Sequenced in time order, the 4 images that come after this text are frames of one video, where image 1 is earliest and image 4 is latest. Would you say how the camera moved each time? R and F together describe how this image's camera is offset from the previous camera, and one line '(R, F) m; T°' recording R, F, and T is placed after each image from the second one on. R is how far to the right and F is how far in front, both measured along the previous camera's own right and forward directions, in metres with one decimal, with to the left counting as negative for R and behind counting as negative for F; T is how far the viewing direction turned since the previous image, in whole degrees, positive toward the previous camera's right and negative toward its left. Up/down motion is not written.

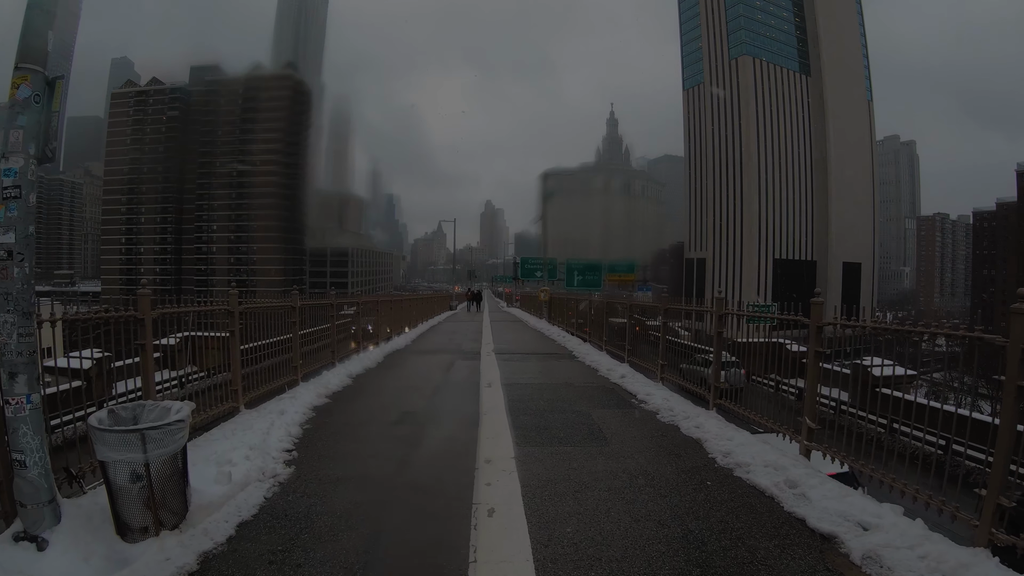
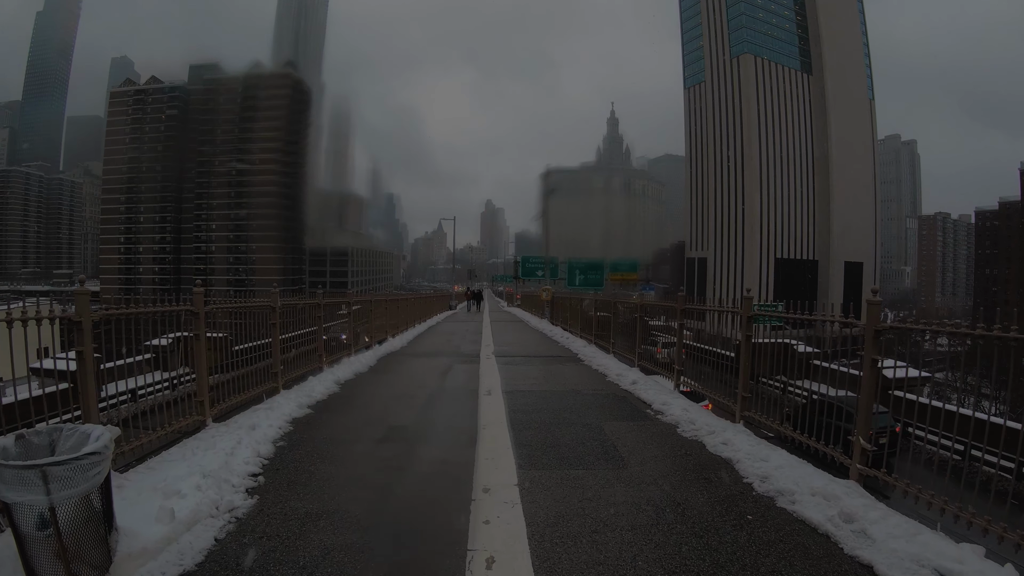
(0.0, +0.7) m; 0°
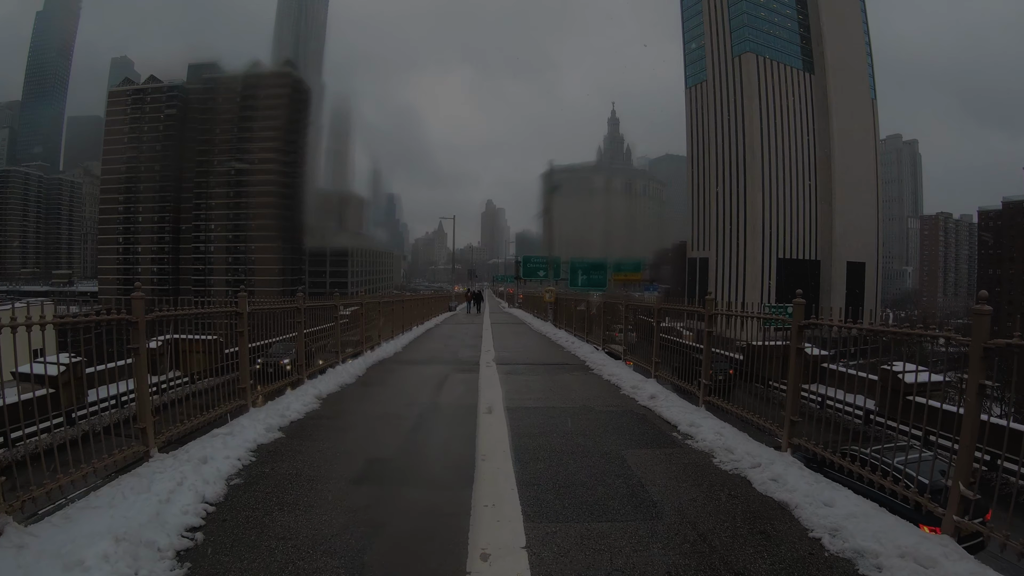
(0.0, +0.8) m; 0°
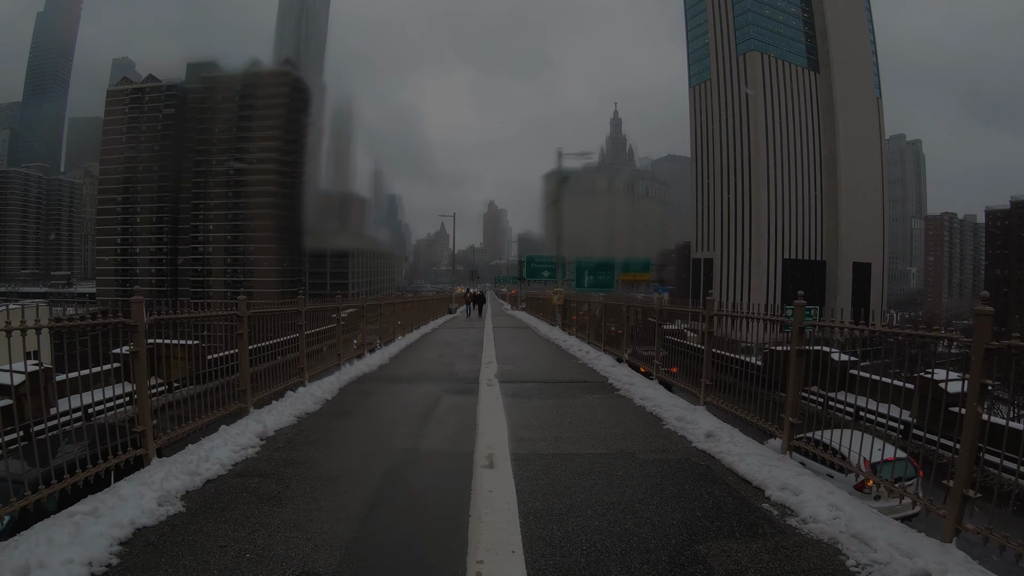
(-0.1, +1.6) m; 0°
